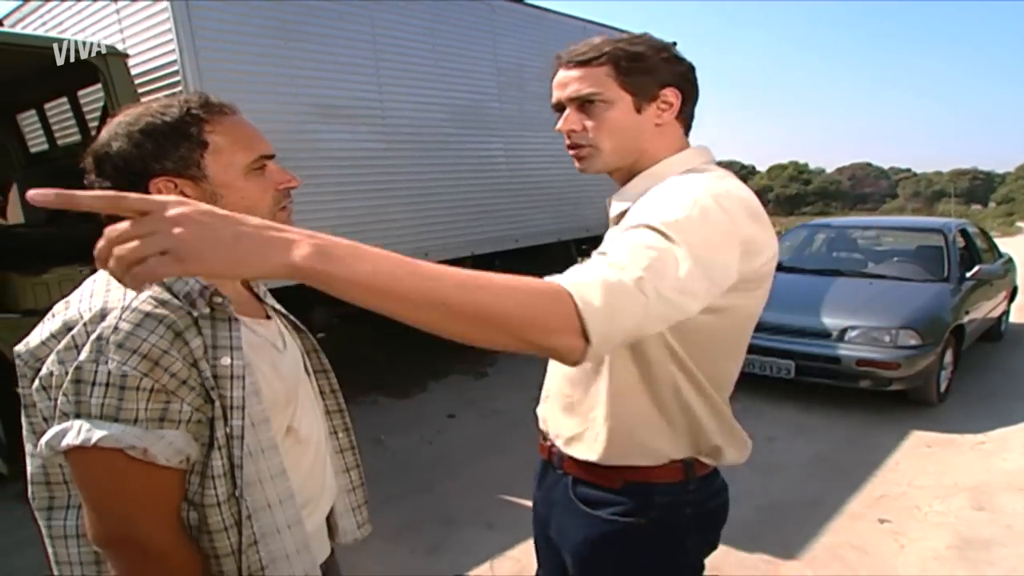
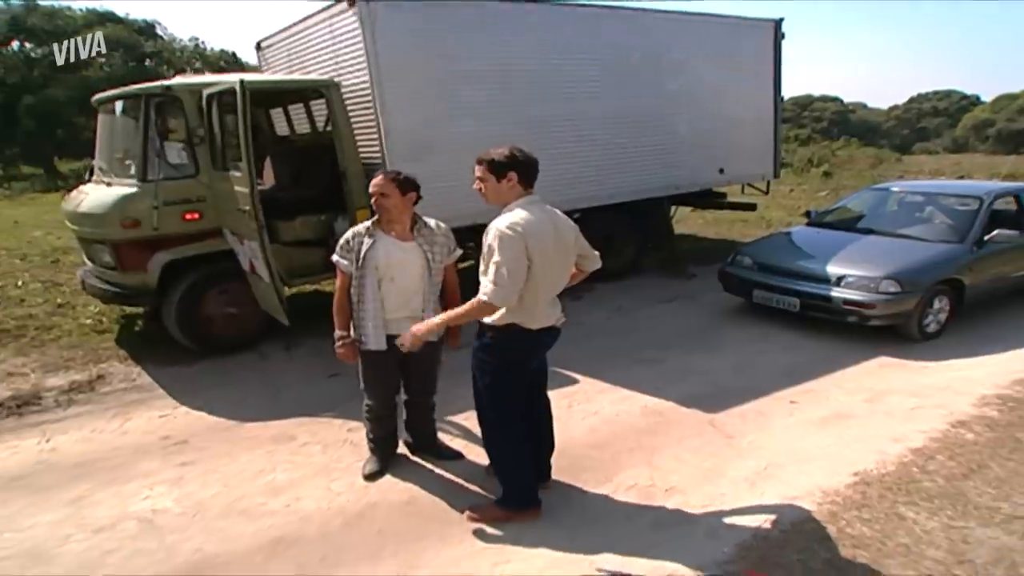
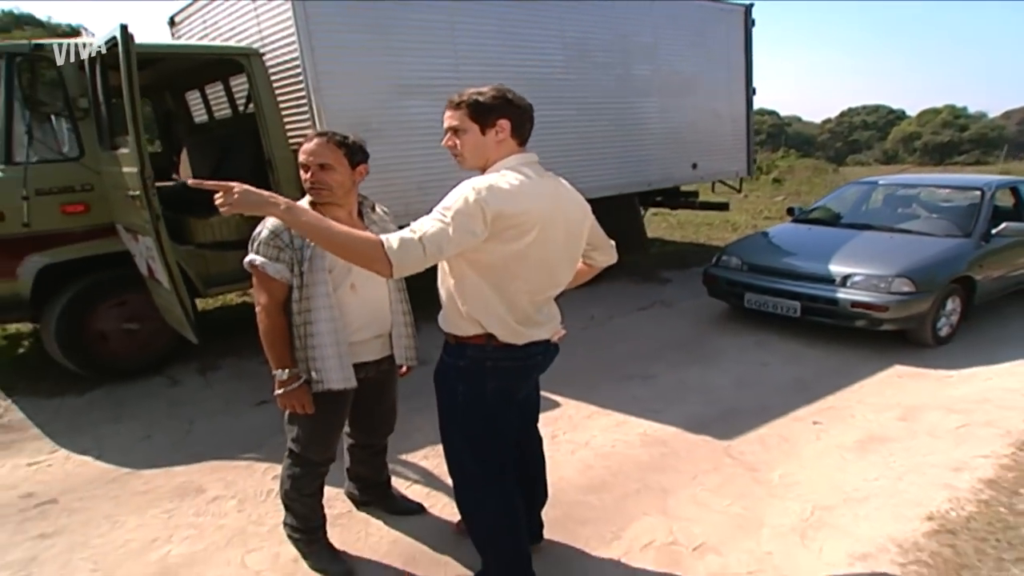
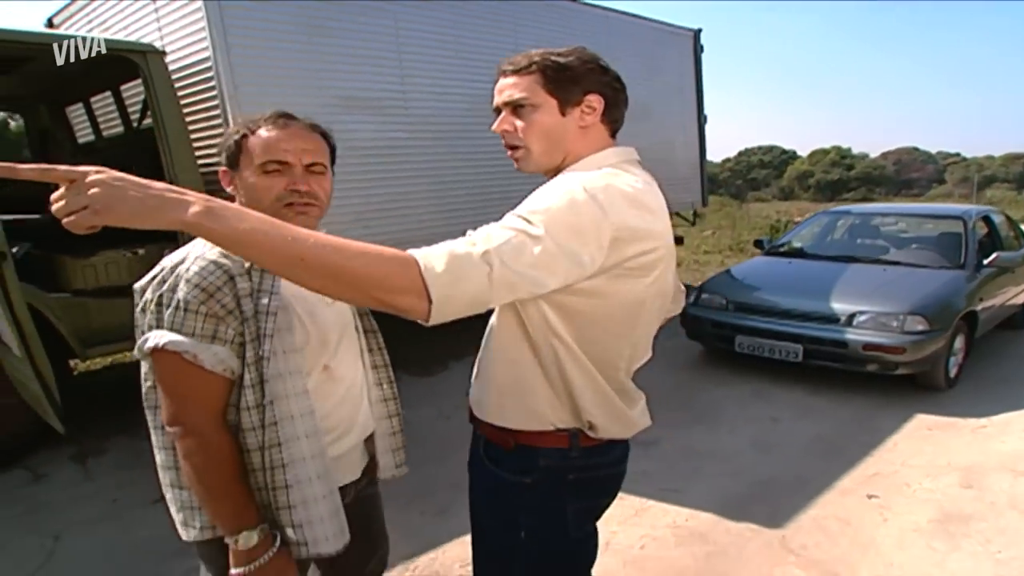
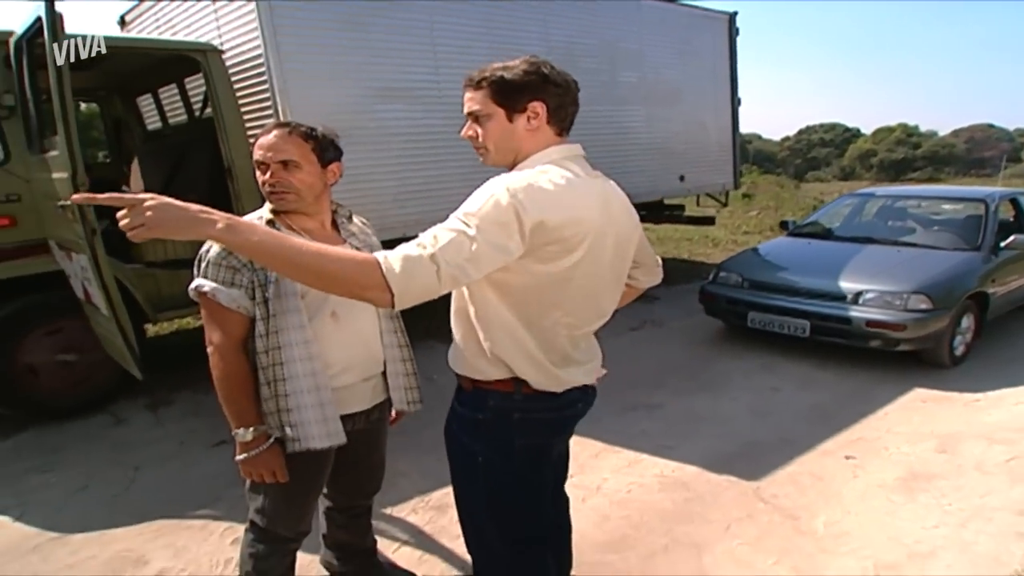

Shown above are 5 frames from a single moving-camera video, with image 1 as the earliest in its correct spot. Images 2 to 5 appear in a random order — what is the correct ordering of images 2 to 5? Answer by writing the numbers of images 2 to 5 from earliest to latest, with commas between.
4, 5, 3, 2
